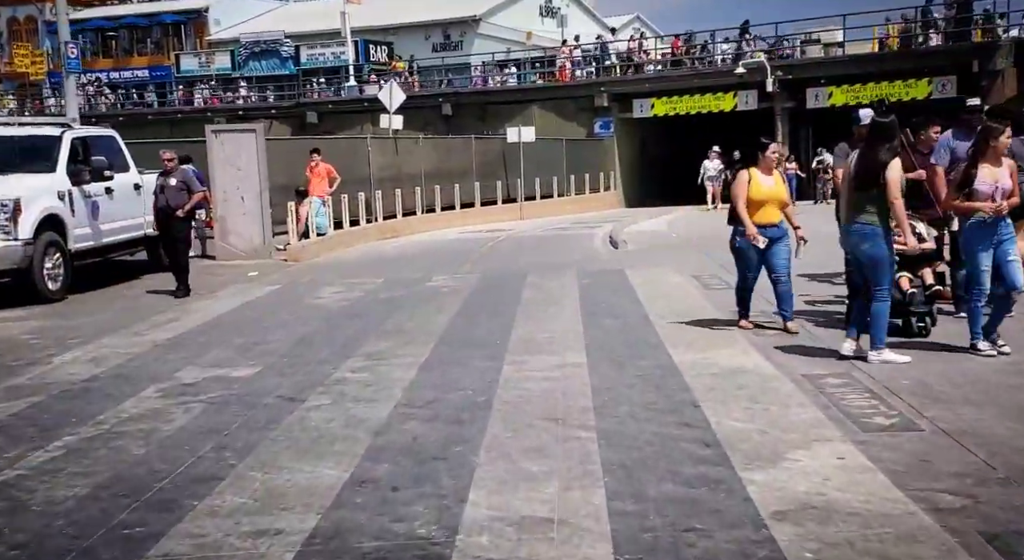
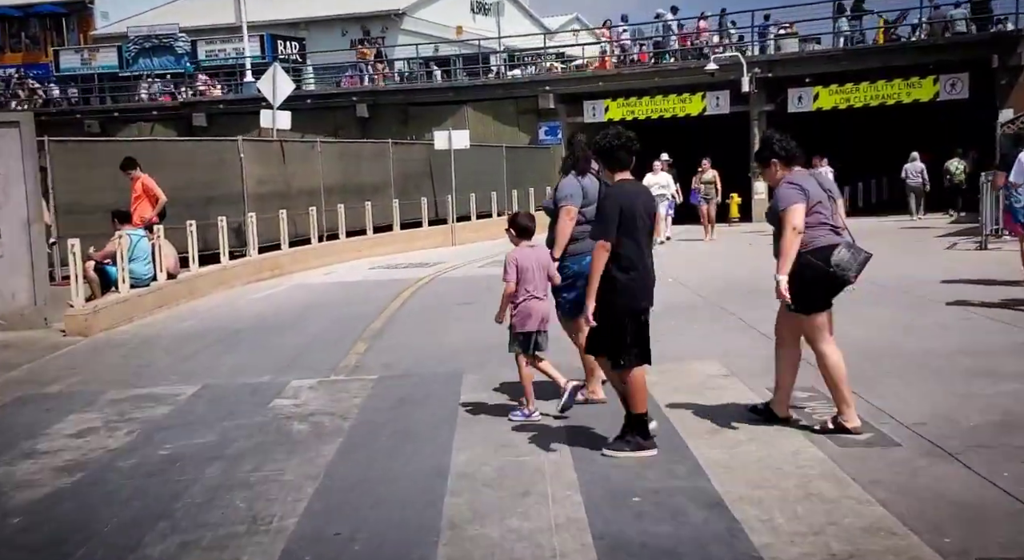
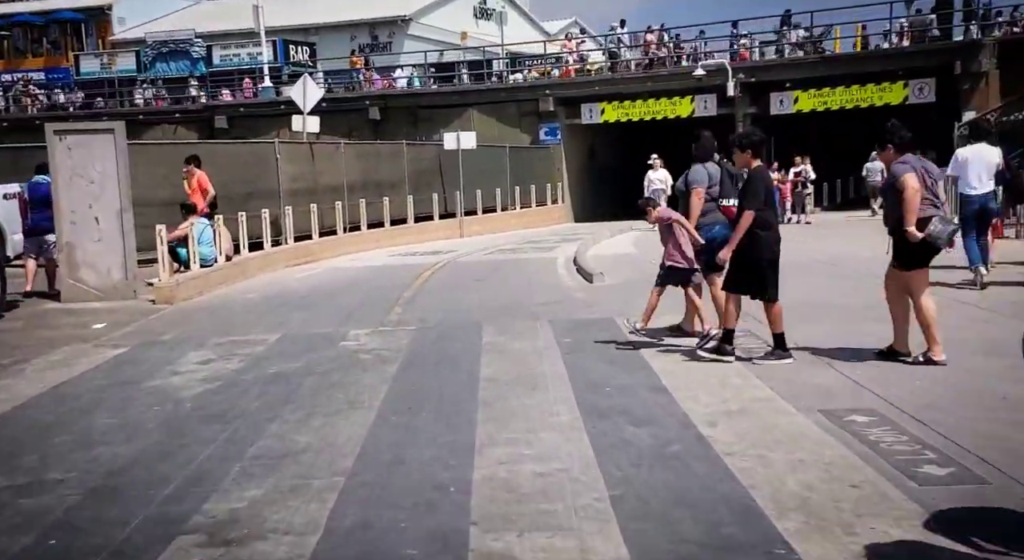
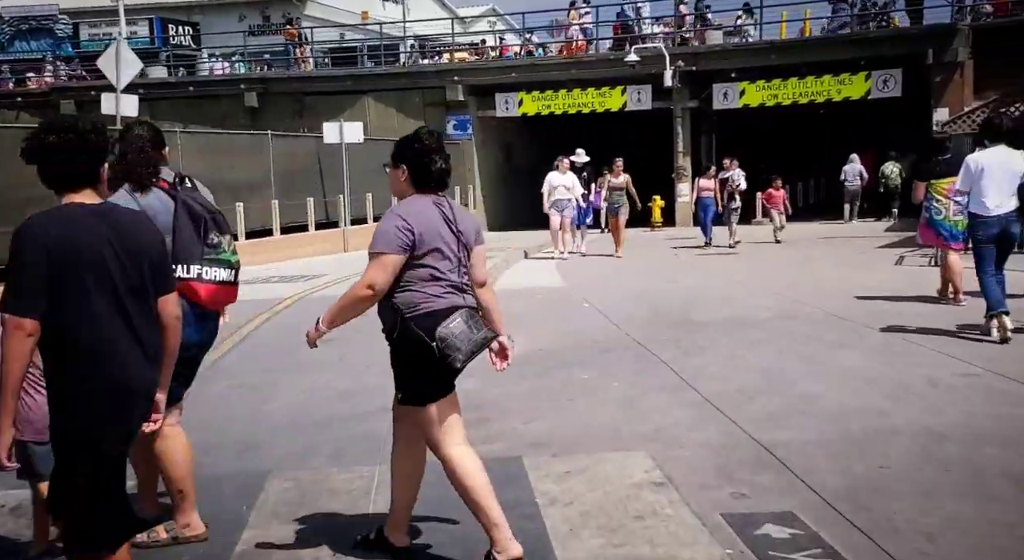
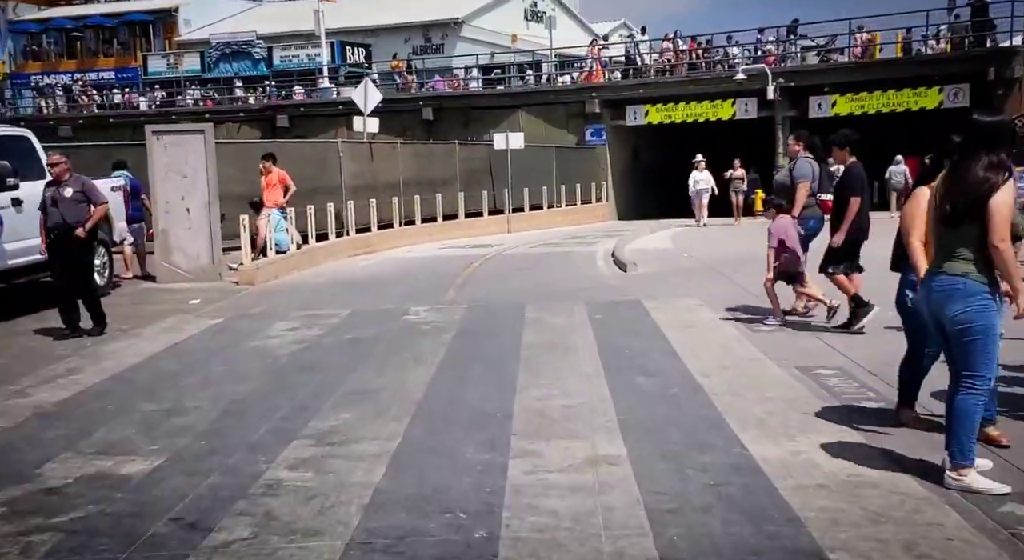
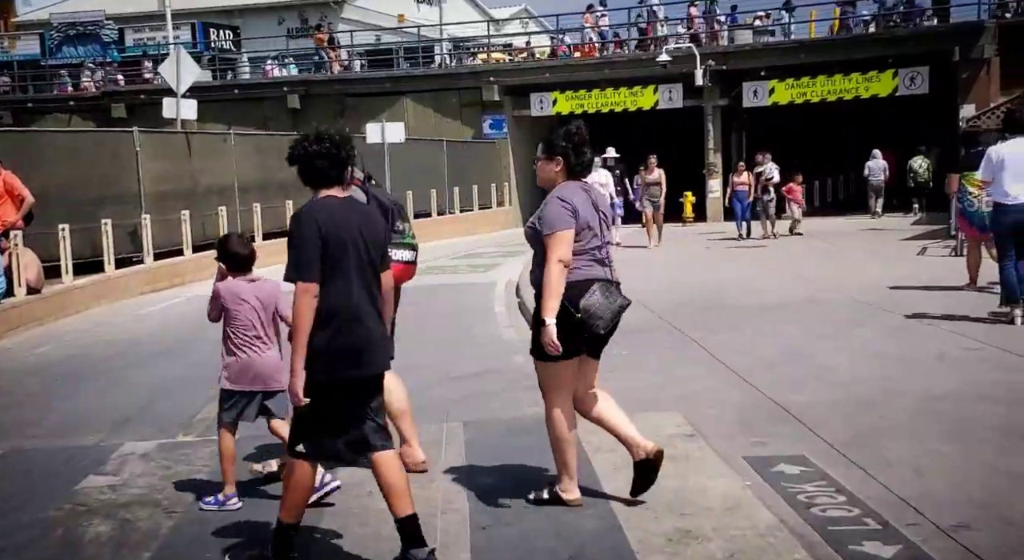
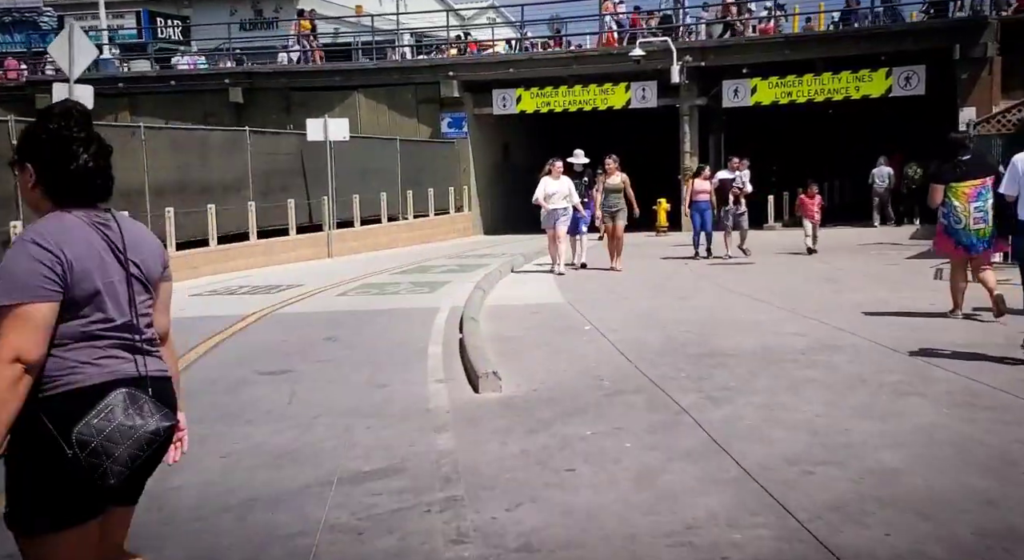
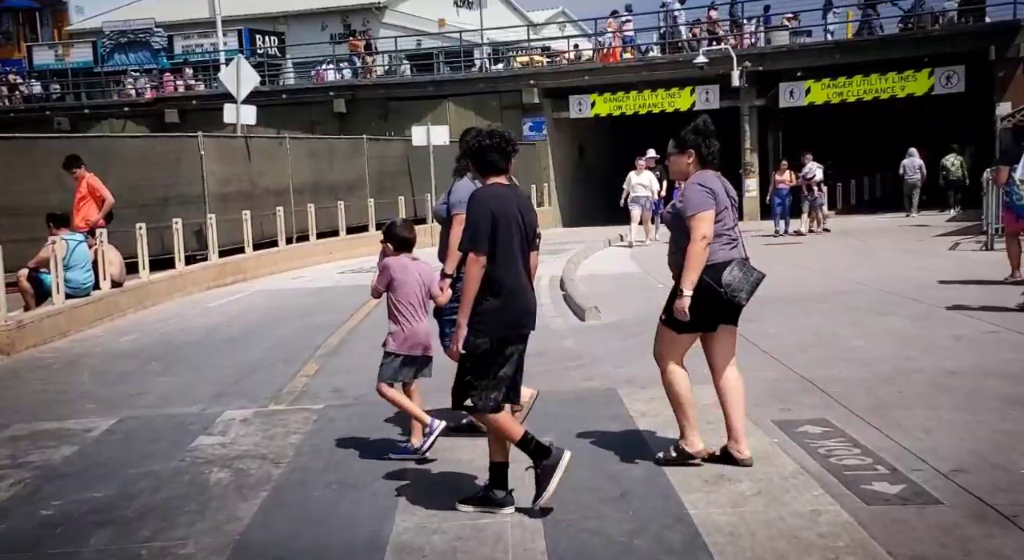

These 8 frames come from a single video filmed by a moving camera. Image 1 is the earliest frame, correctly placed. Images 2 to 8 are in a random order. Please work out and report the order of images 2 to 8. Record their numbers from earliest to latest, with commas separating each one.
5, 3, 2, 8, 6, 4, 7
